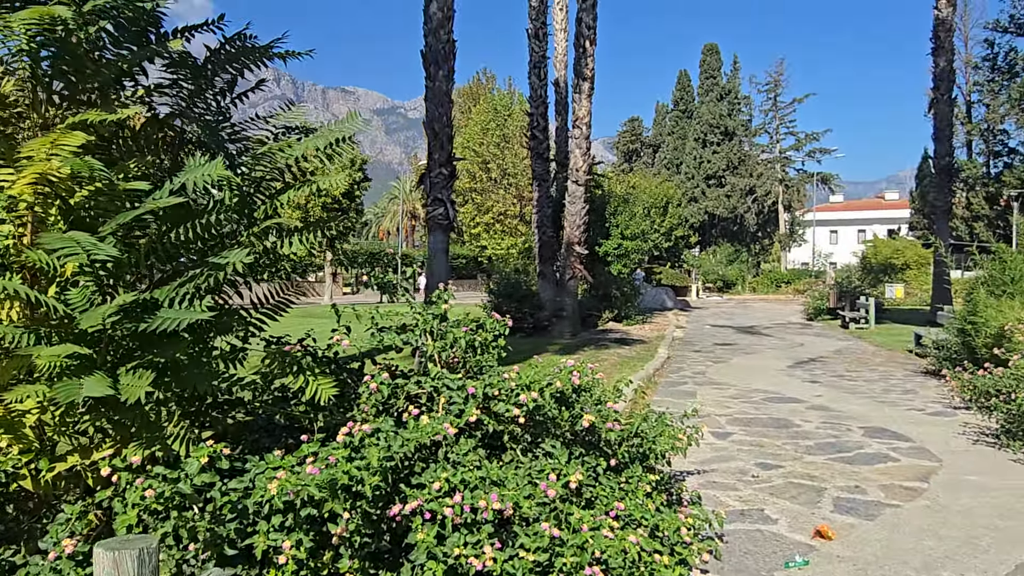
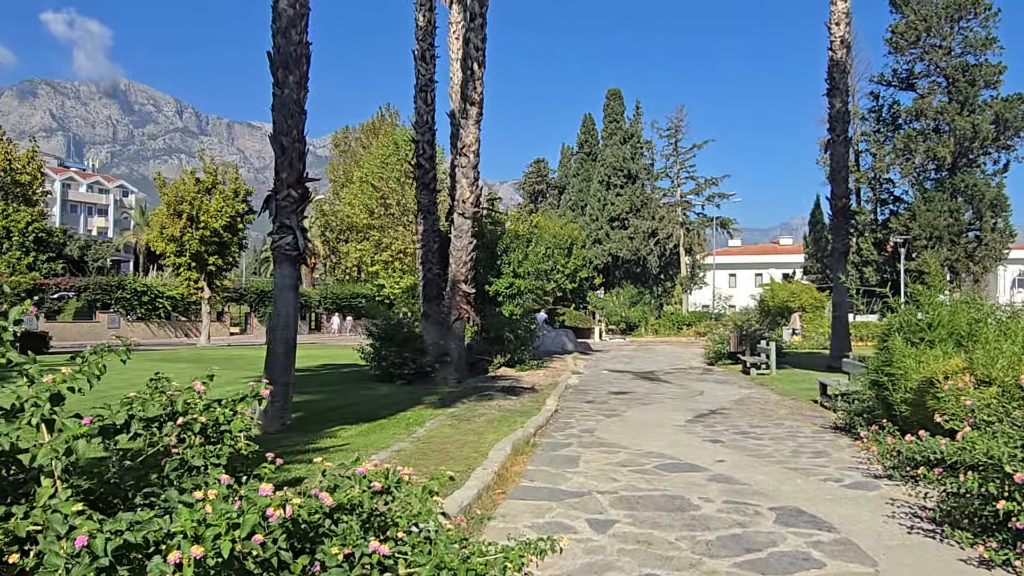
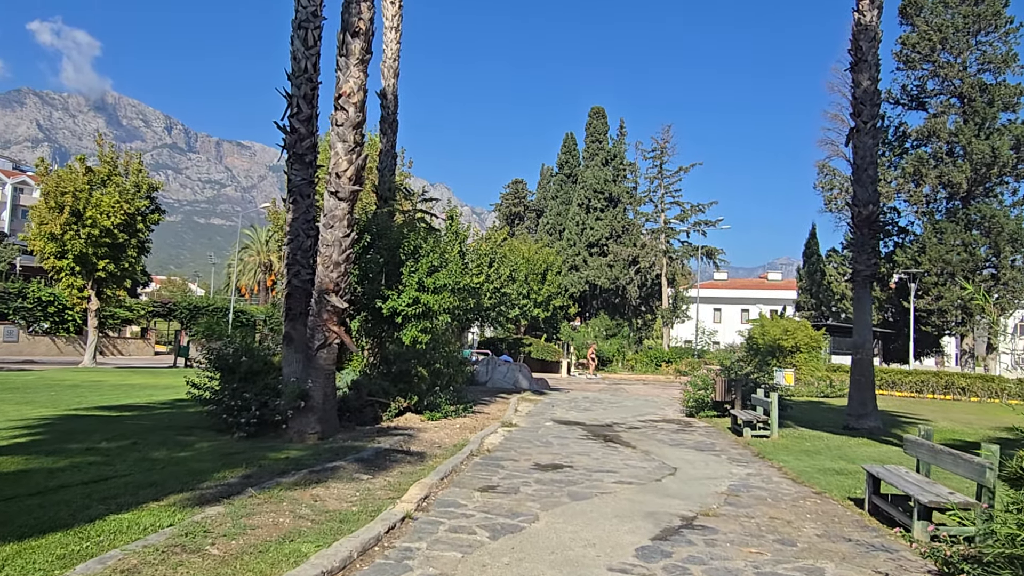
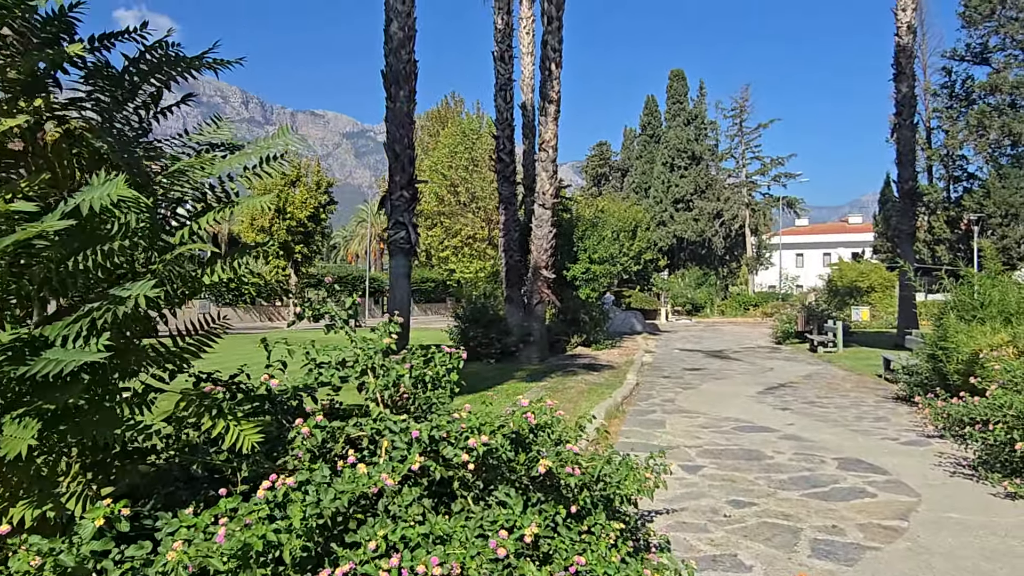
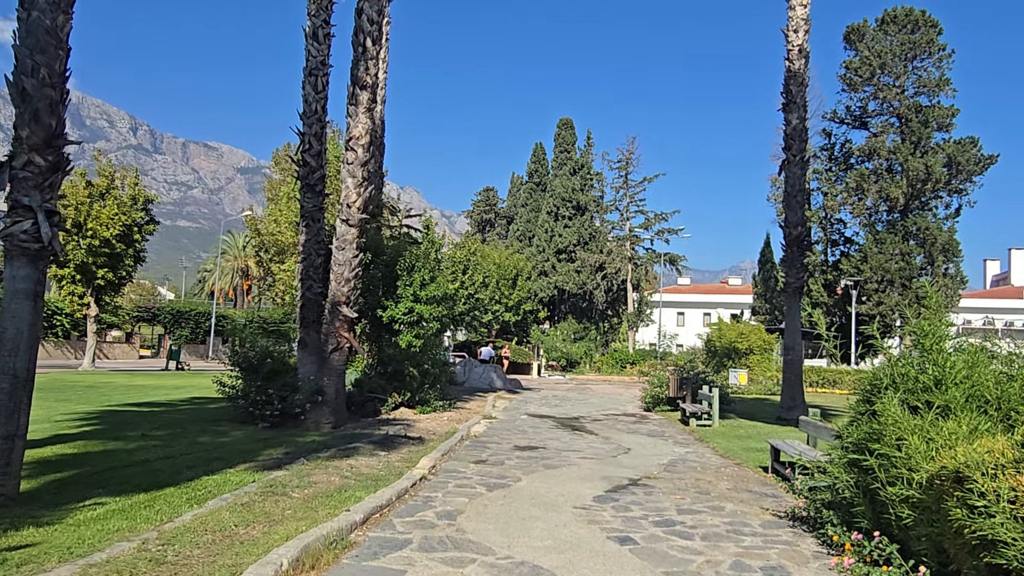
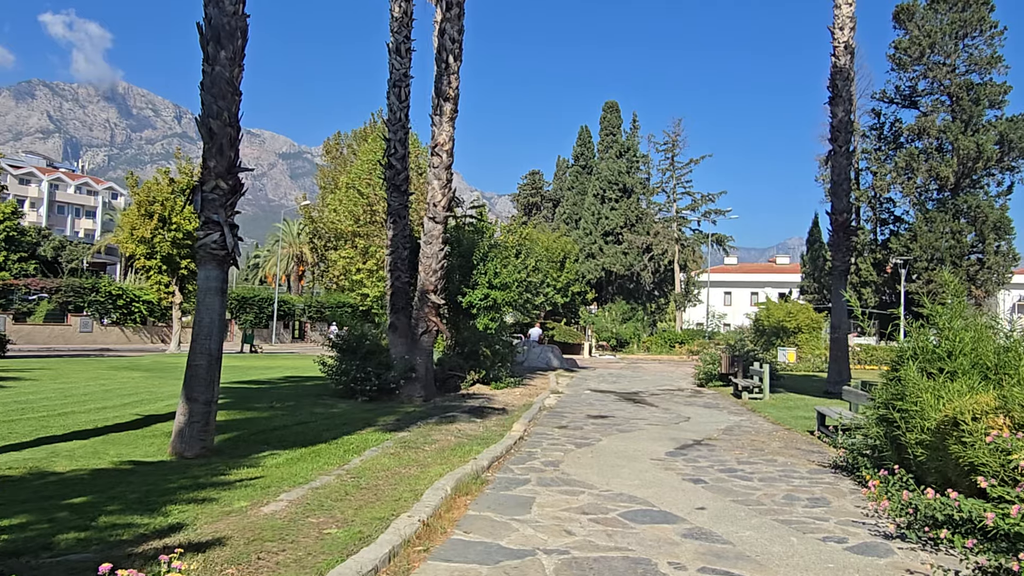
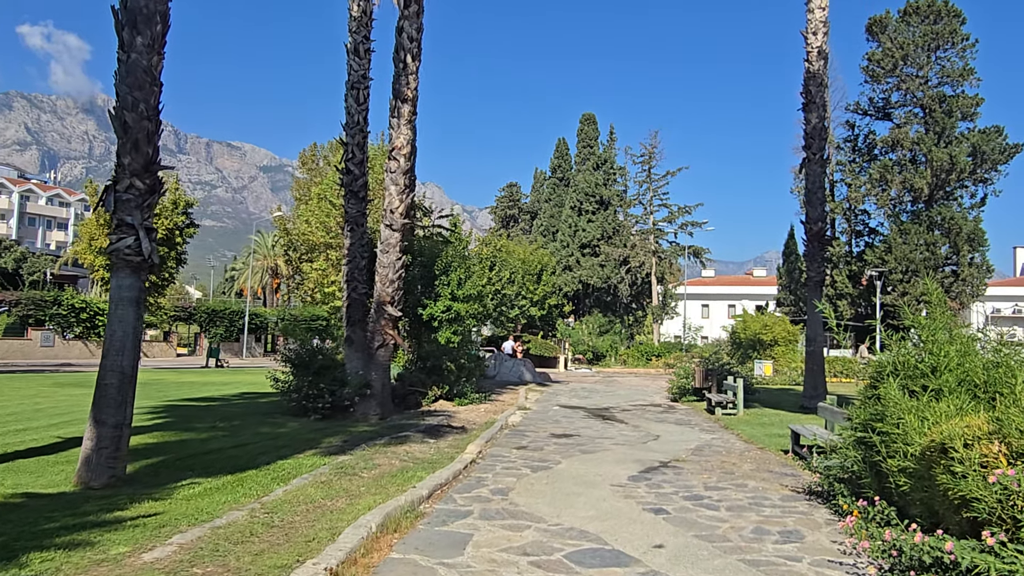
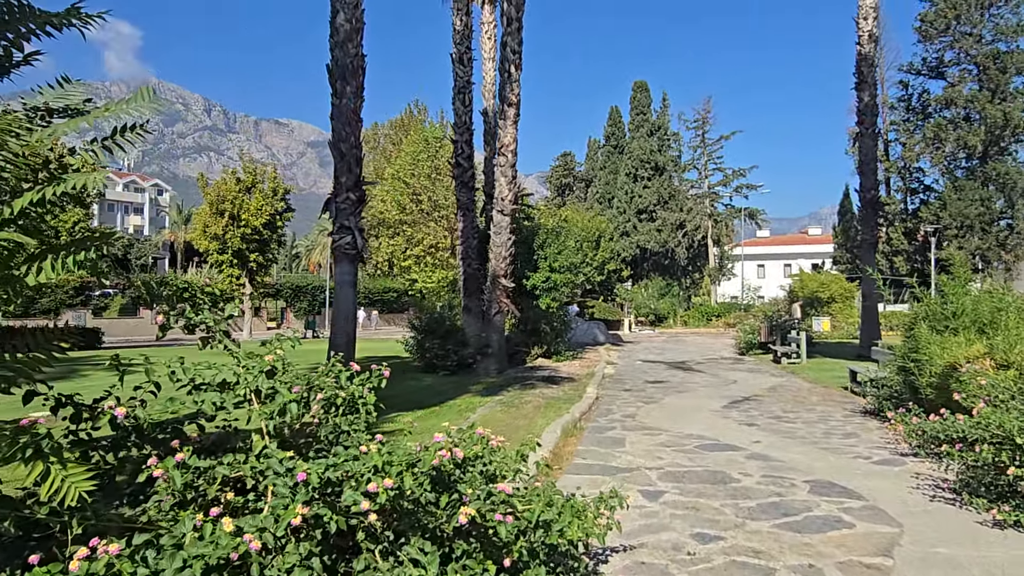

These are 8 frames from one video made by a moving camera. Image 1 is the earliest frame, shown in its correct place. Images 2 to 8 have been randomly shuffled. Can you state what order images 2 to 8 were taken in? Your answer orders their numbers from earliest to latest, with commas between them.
4, 8, 2, 6, 7, 5, 3
